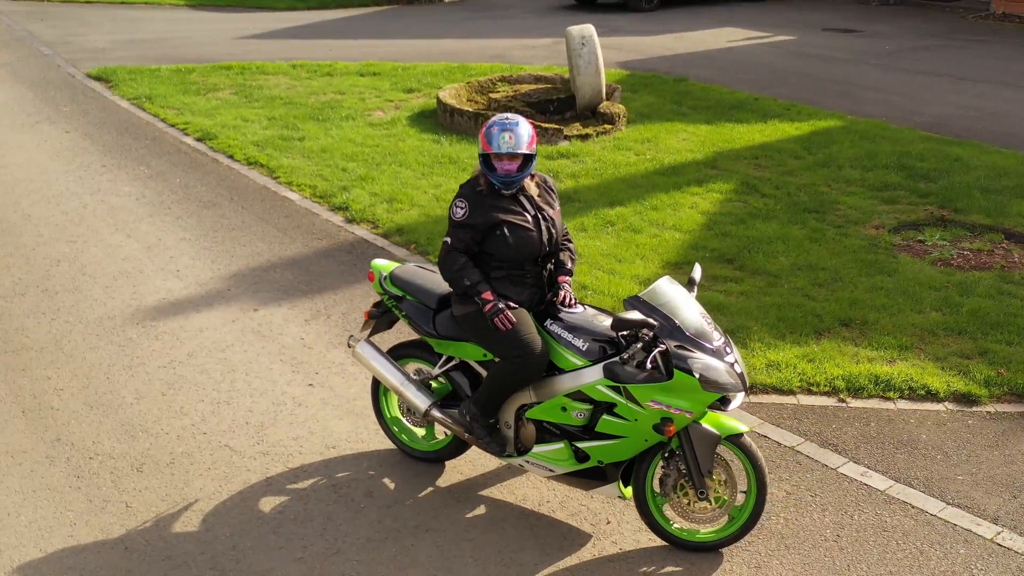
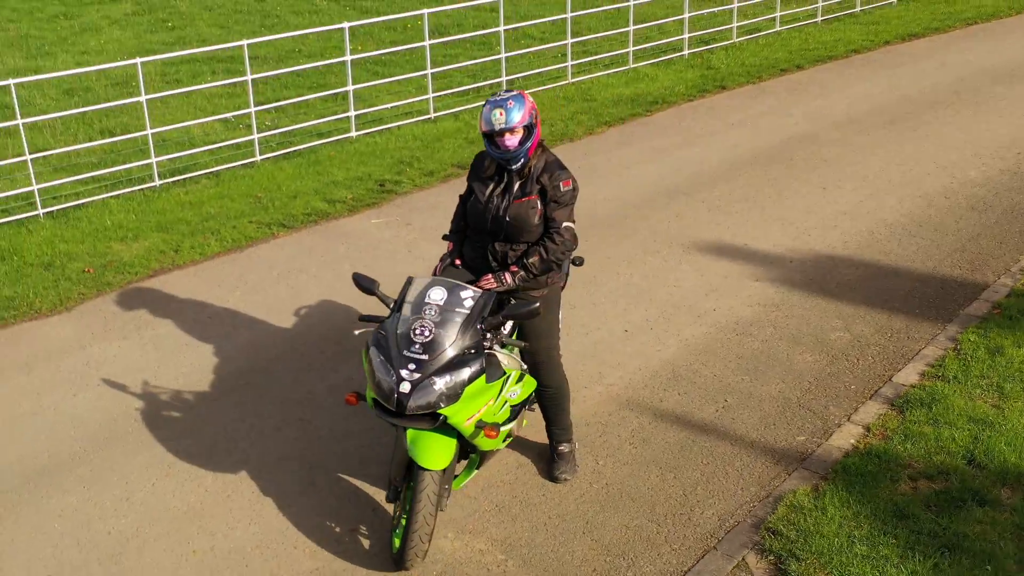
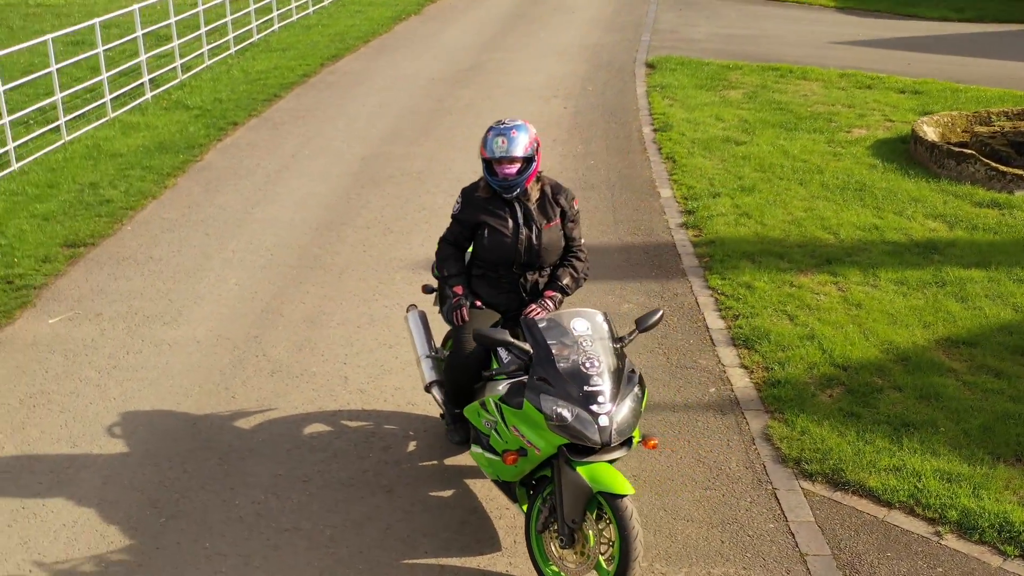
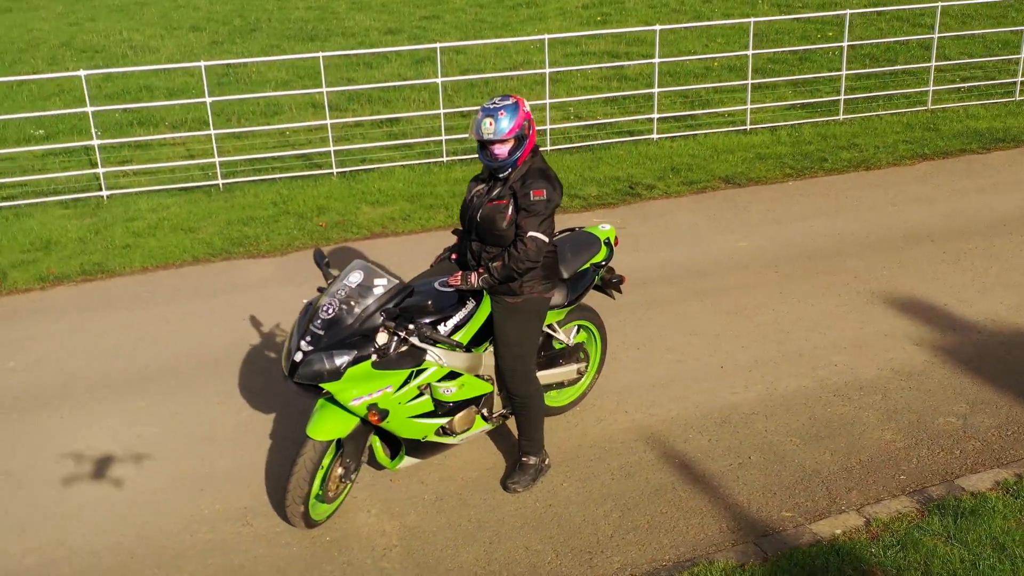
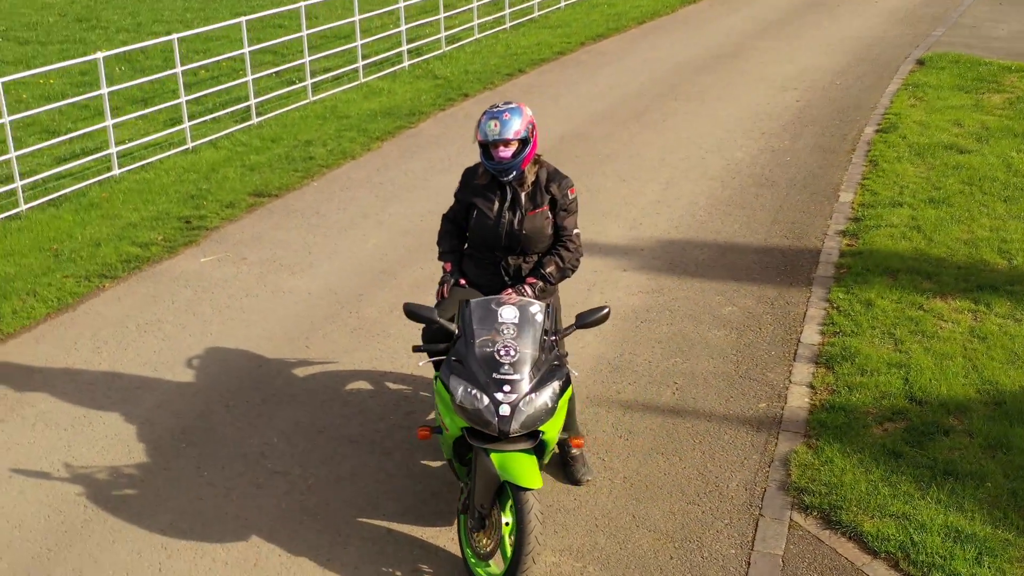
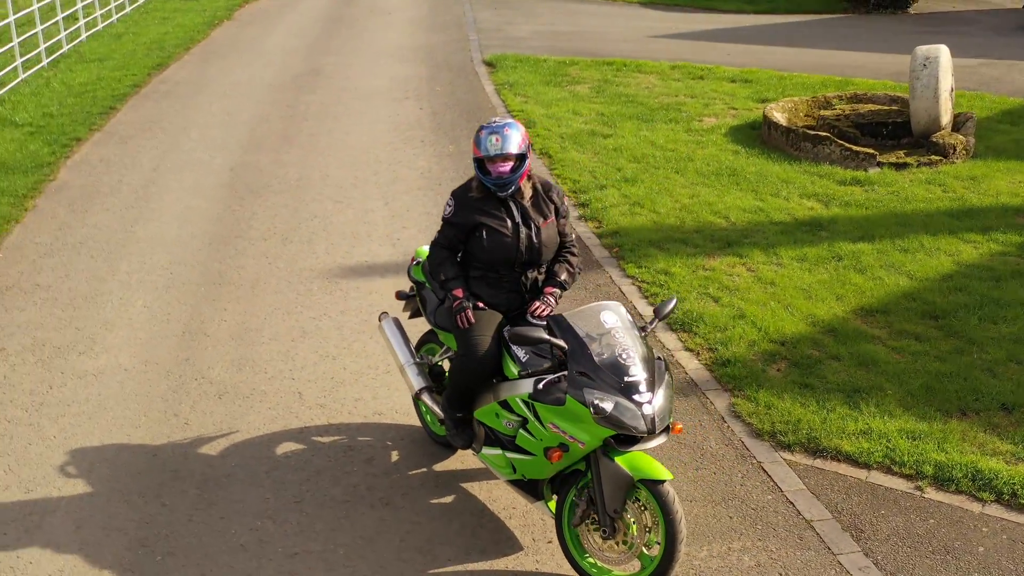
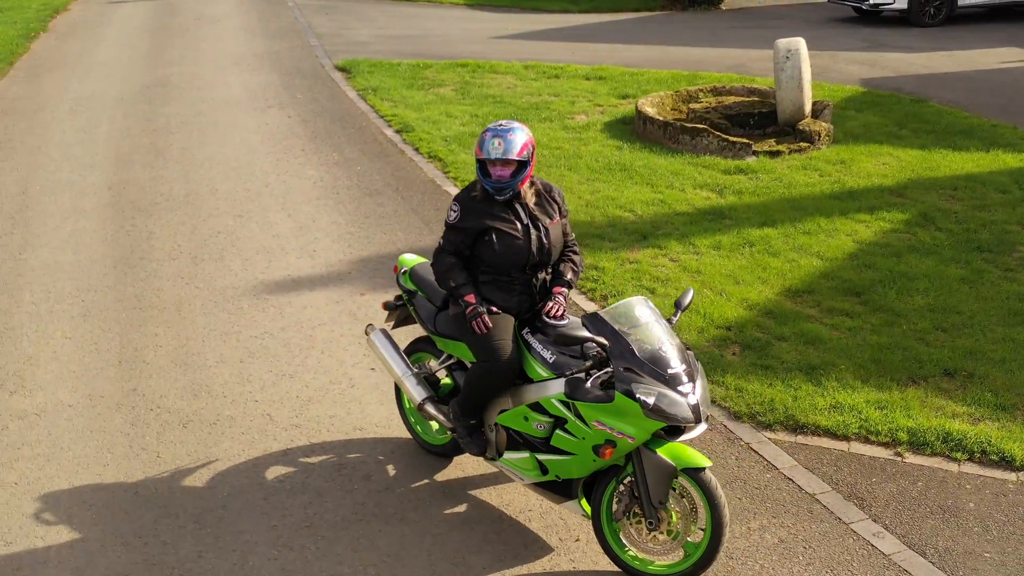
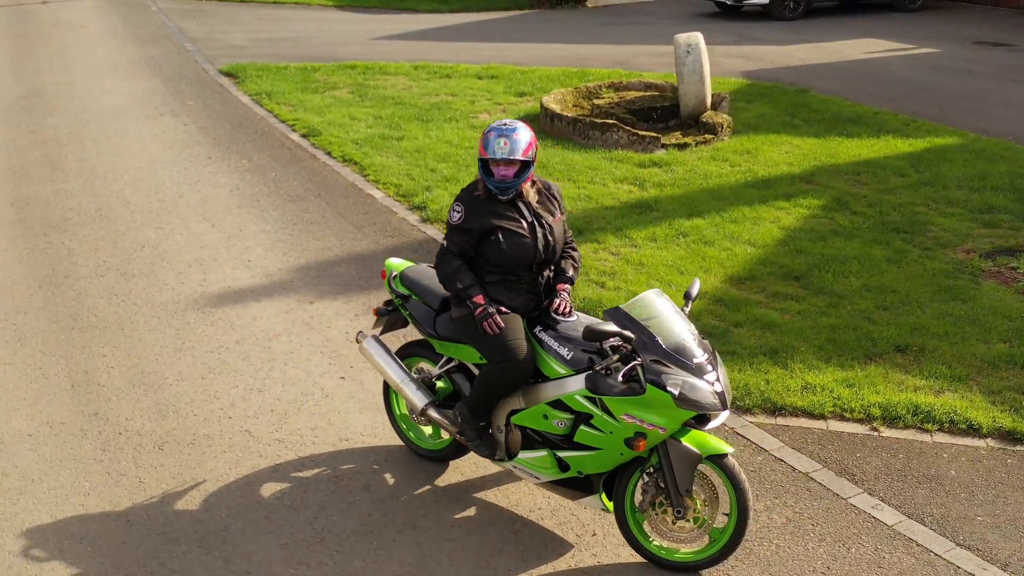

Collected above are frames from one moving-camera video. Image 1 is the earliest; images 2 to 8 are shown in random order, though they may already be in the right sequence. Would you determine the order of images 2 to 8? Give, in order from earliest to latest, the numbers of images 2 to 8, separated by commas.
8, 7, 6, 3, 5, 2, 4
